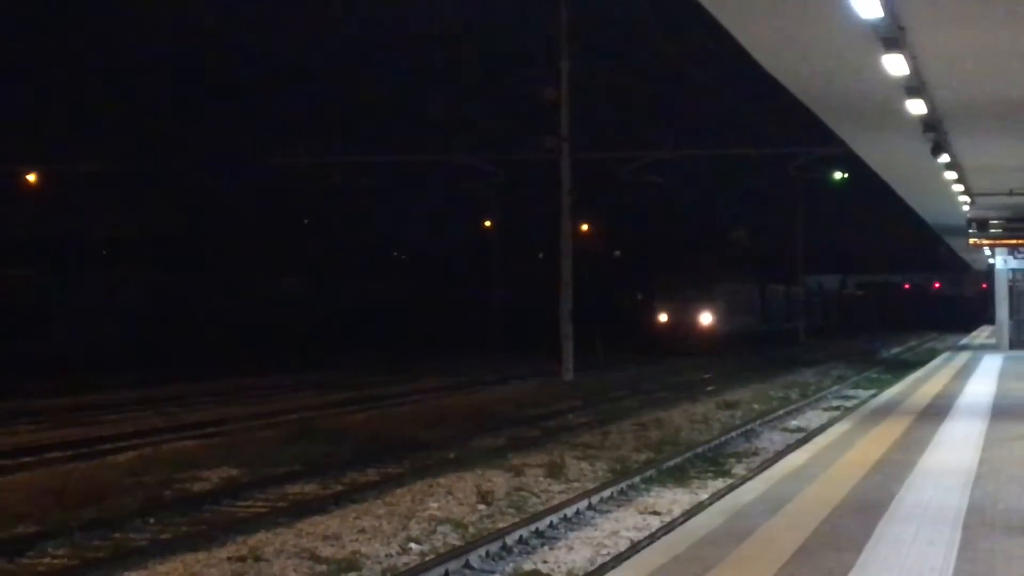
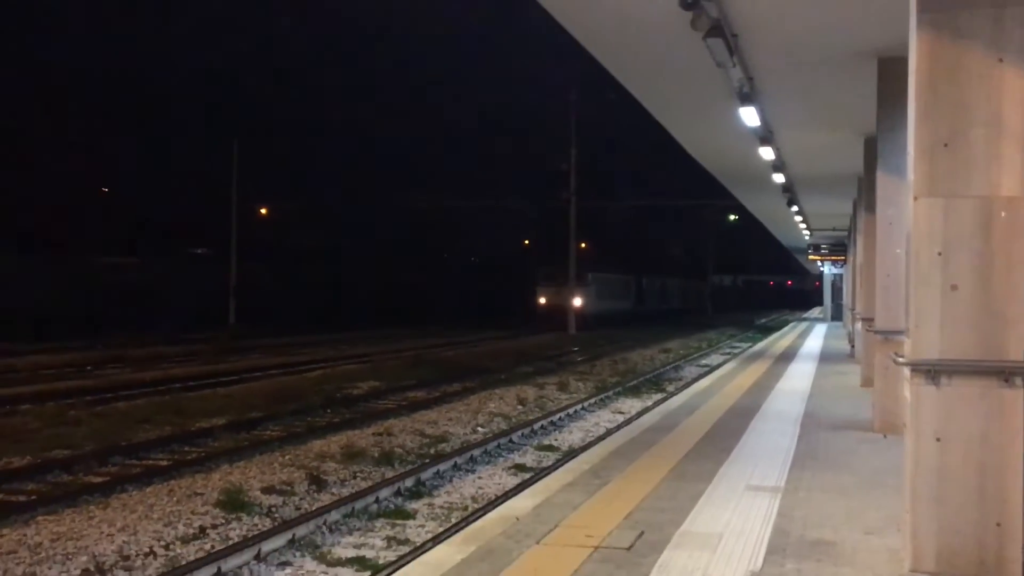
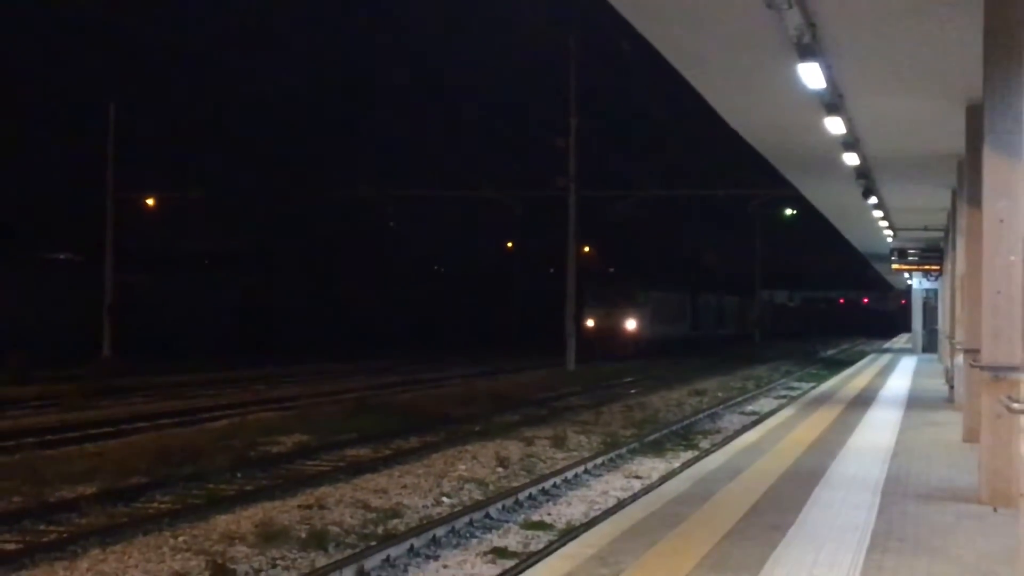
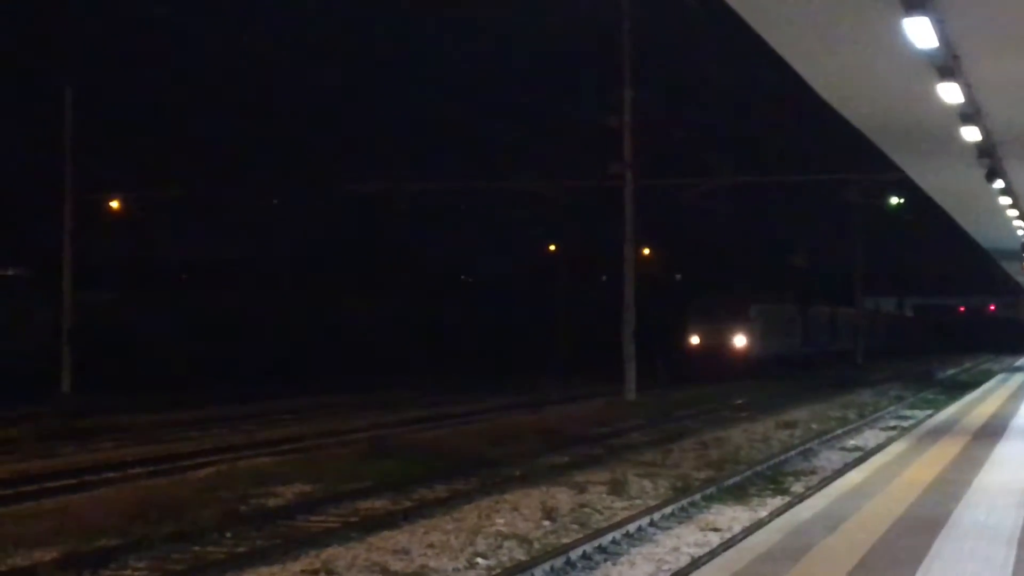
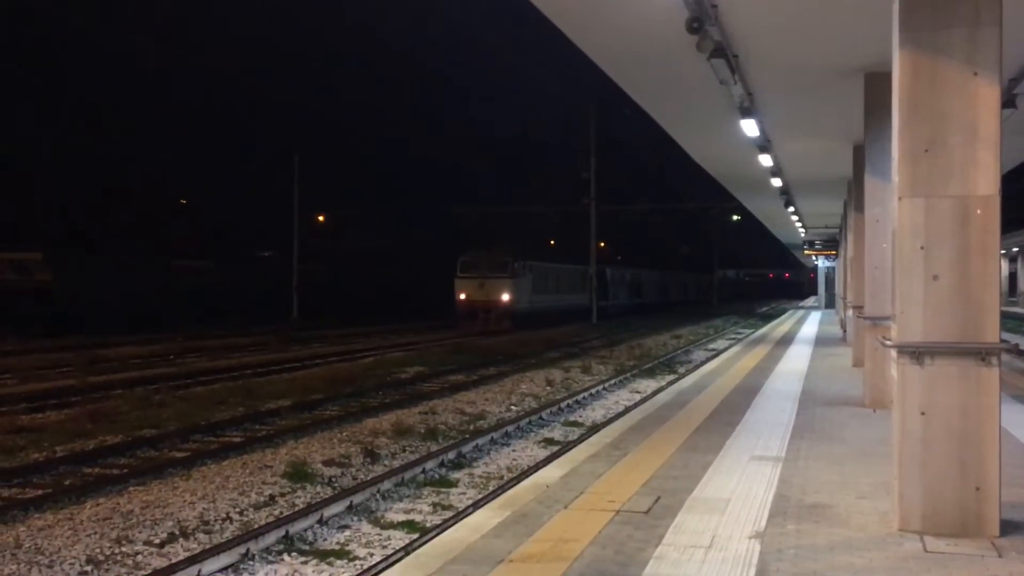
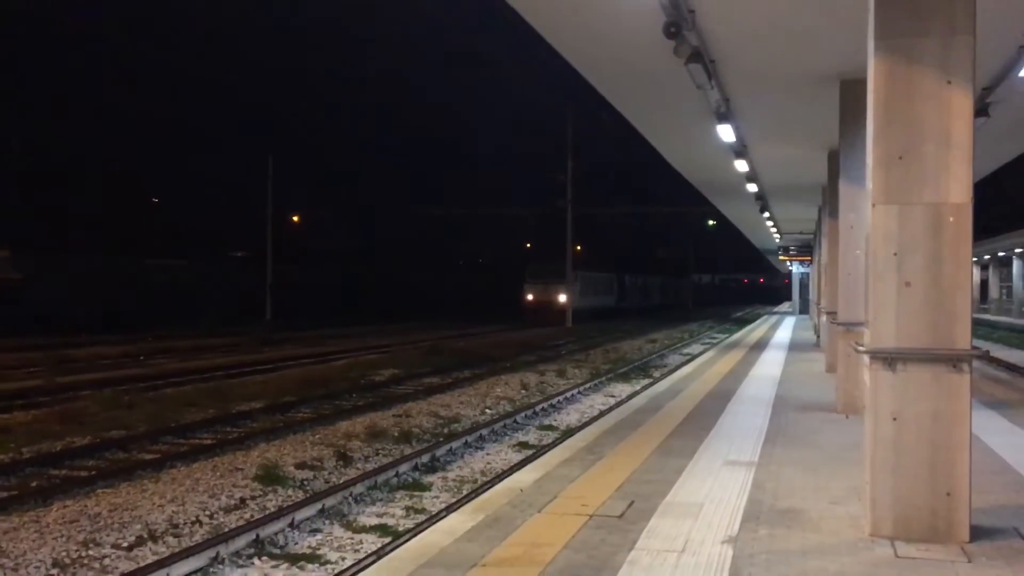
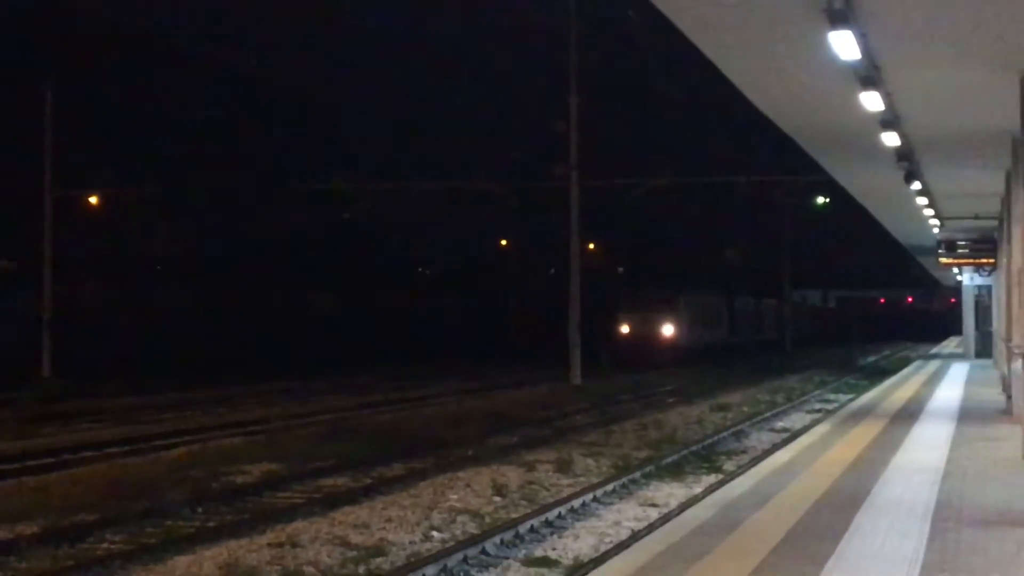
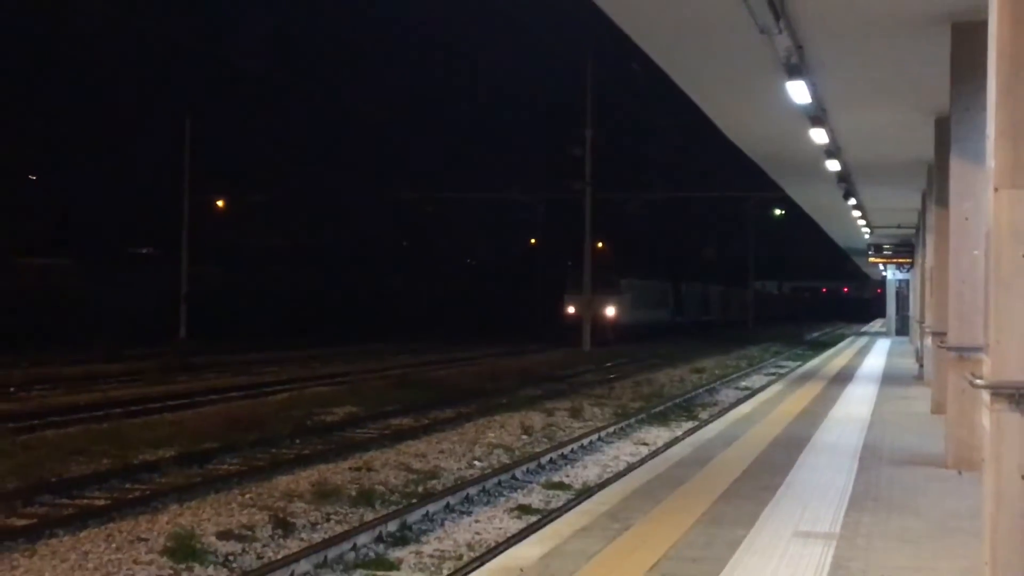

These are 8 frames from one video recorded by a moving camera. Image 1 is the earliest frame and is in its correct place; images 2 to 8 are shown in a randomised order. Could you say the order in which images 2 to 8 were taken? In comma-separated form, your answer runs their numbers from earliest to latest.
4, 7, 3, 8, 2, 6, 5
